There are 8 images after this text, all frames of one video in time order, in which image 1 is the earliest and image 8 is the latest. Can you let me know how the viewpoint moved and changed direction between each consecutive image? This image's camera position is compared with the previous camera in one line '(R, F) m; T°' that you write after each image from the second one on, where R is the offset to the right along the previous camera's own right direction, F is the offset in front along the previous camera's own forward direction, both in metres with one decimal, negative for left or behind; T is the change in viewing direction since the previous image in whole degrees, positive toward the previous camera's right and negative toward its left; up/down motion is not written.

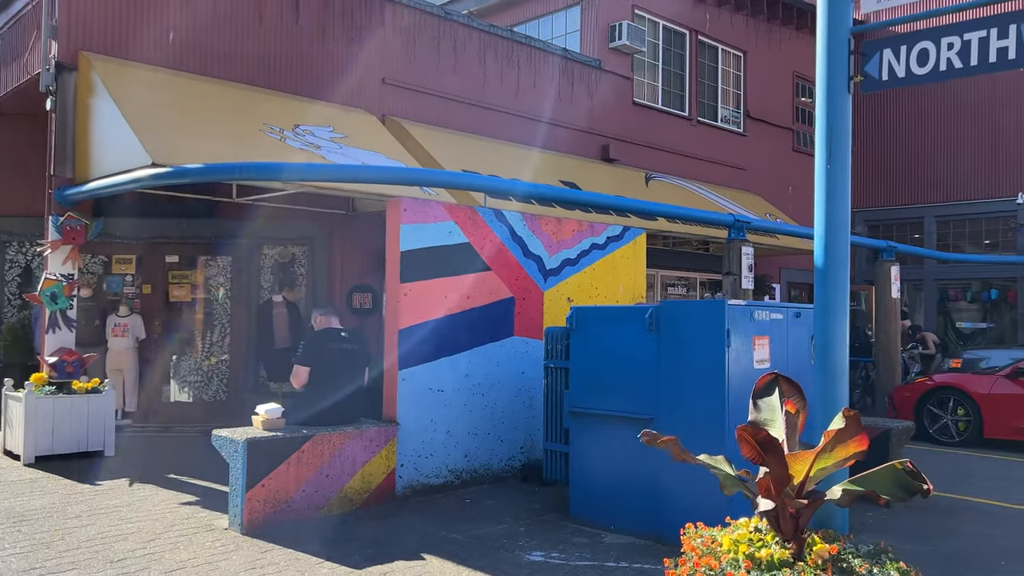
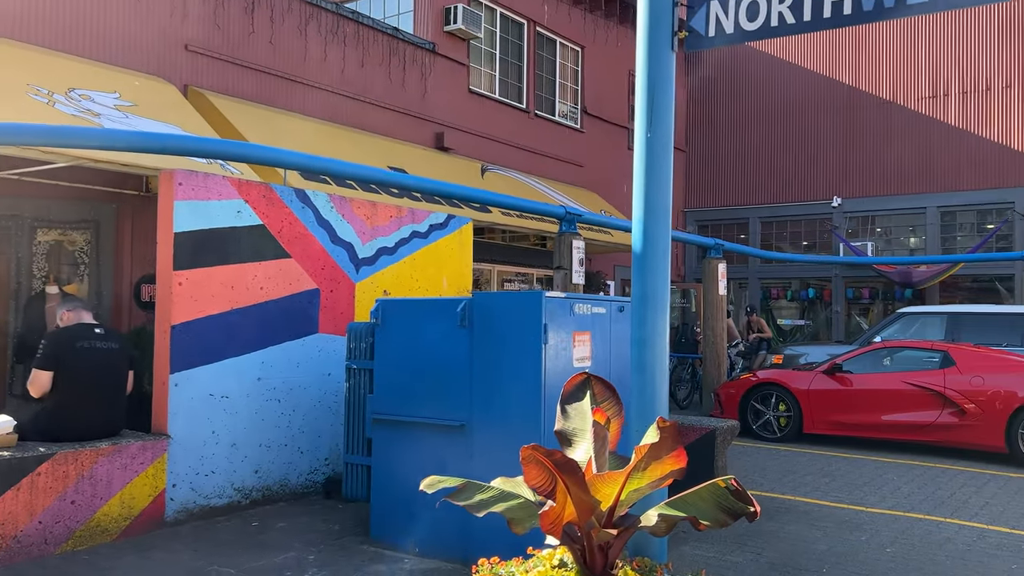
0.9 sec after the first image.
(+0.3, +0.6) m; +10°
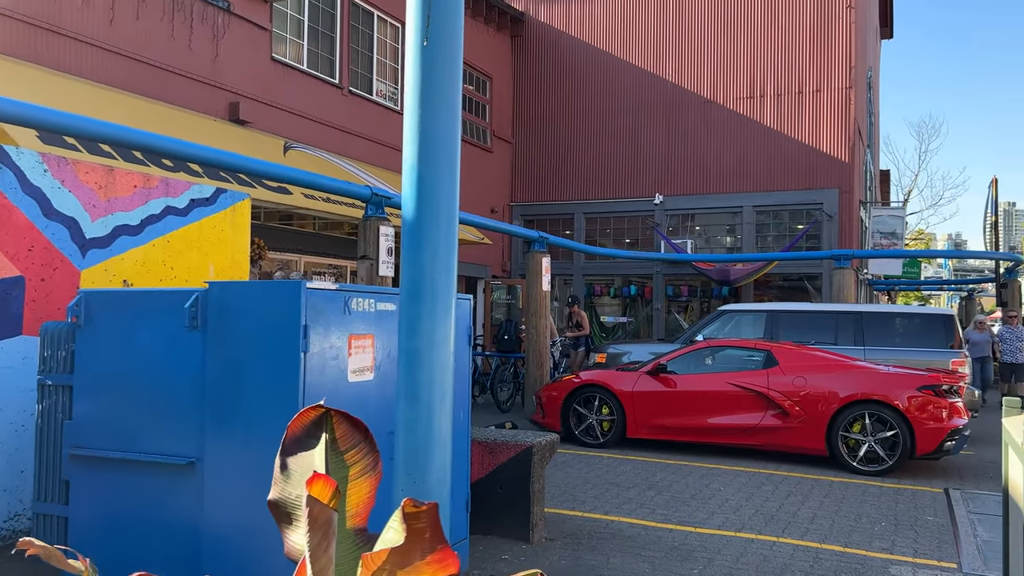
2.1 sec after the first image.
(+0.3, +1.0) m; +12°
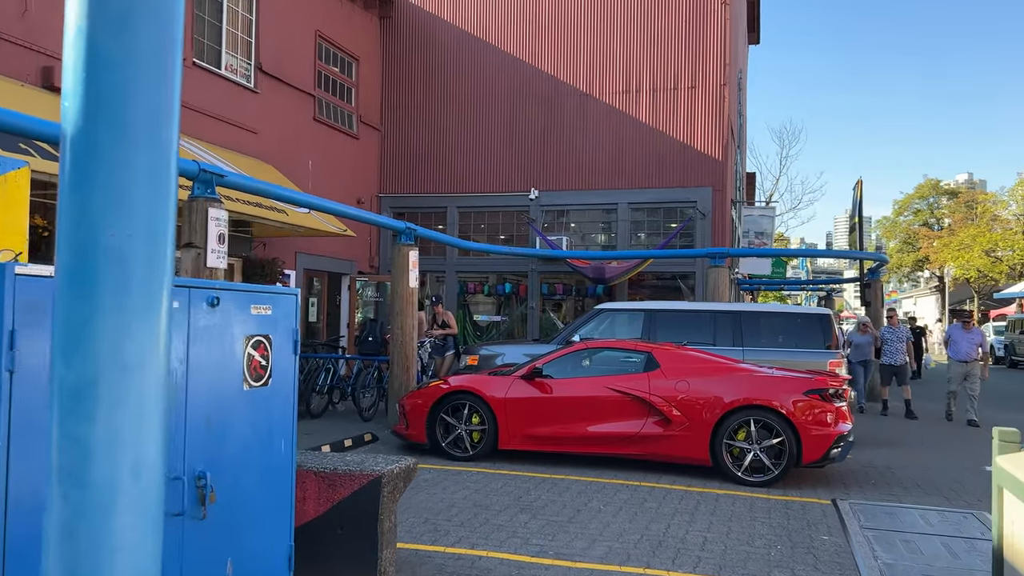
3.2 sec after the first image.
(+0.1, +0.9) m; +8°
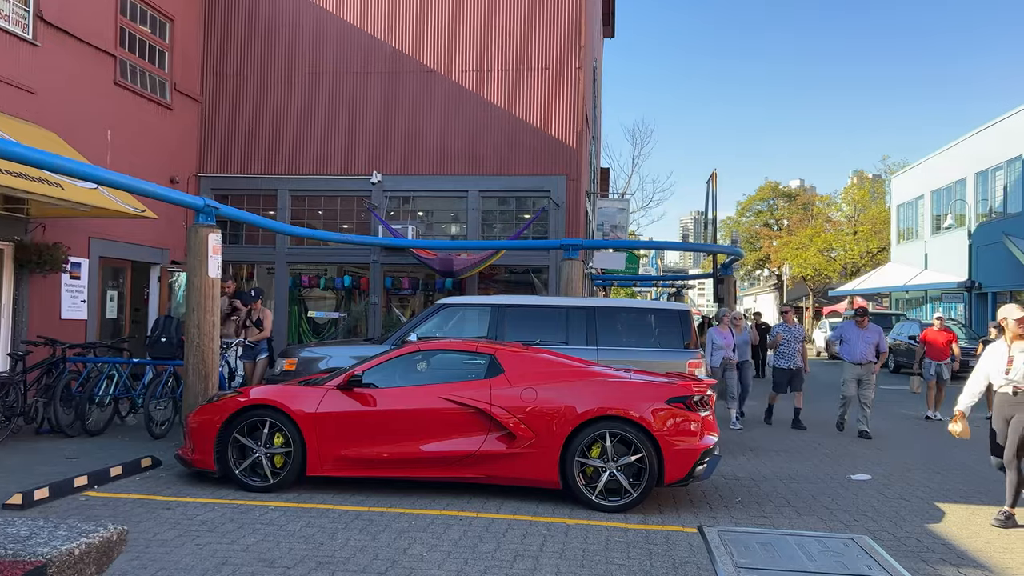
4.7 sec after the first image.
(+0.3, +1.3) m; +10°
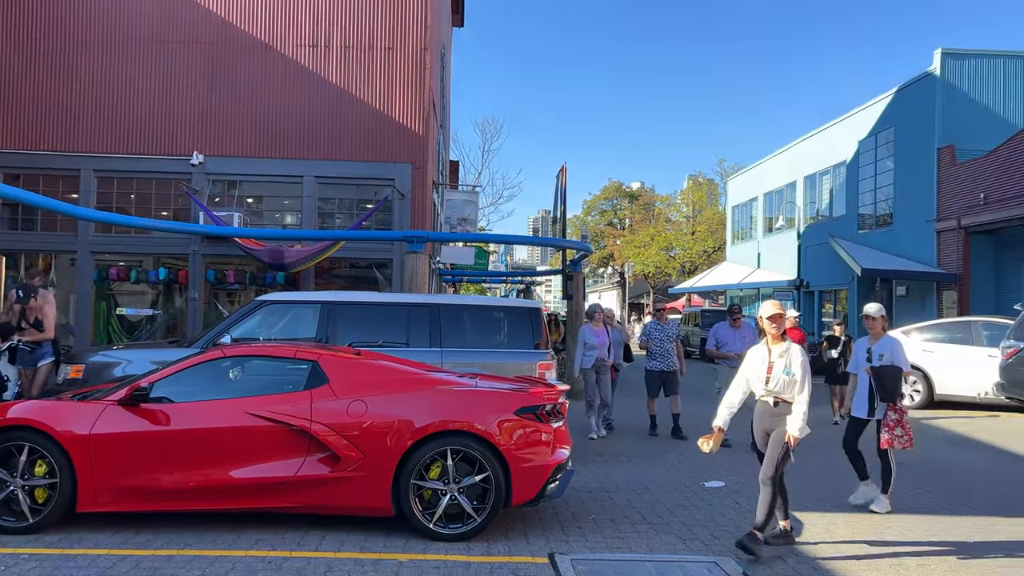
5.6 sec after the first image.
(+0.1, +0.8) m; +10°
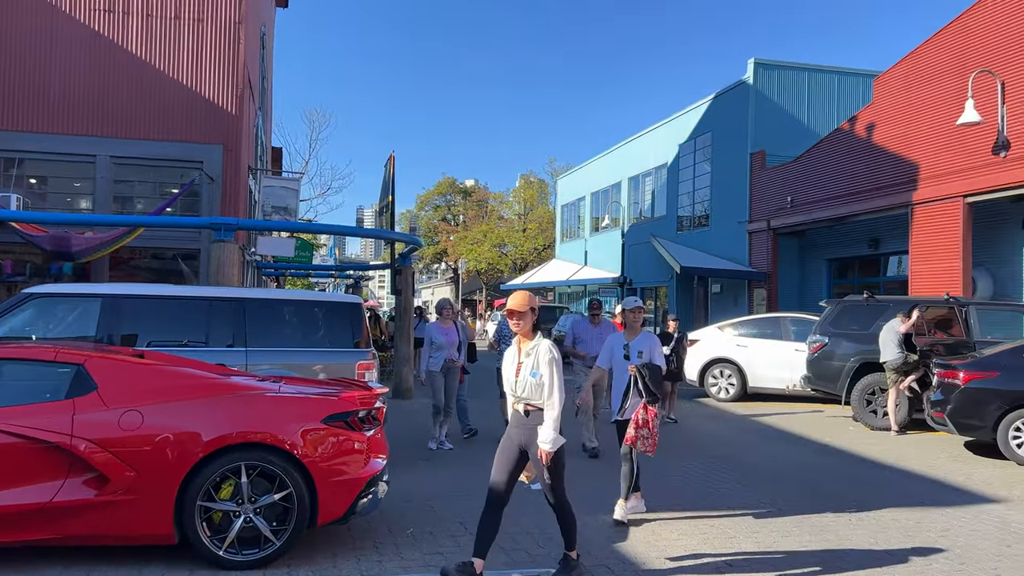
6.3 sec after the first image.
(+0.1, +0.5) m; +11°
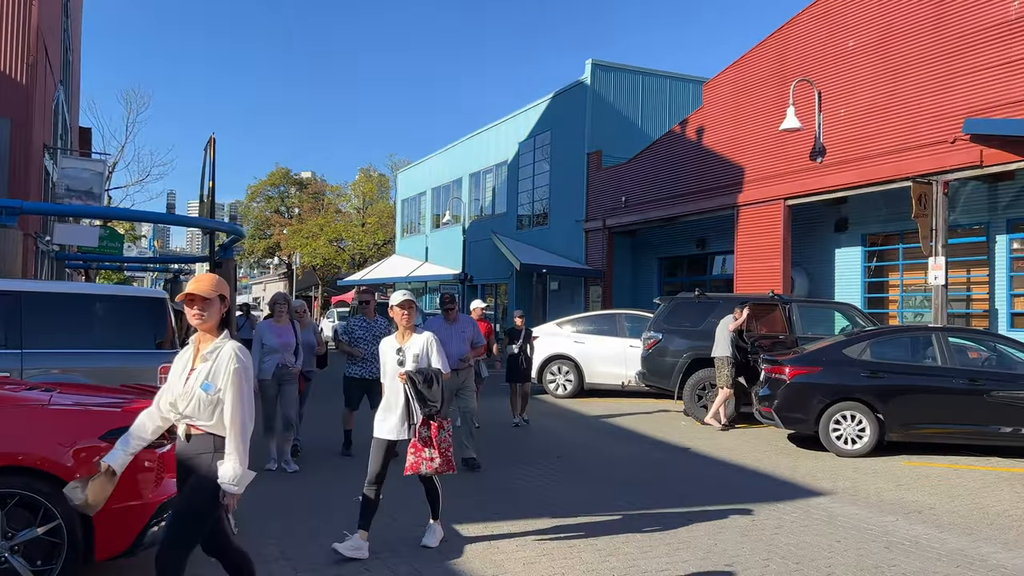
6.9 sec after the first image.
(+0.1, +0.4) m; +11°
